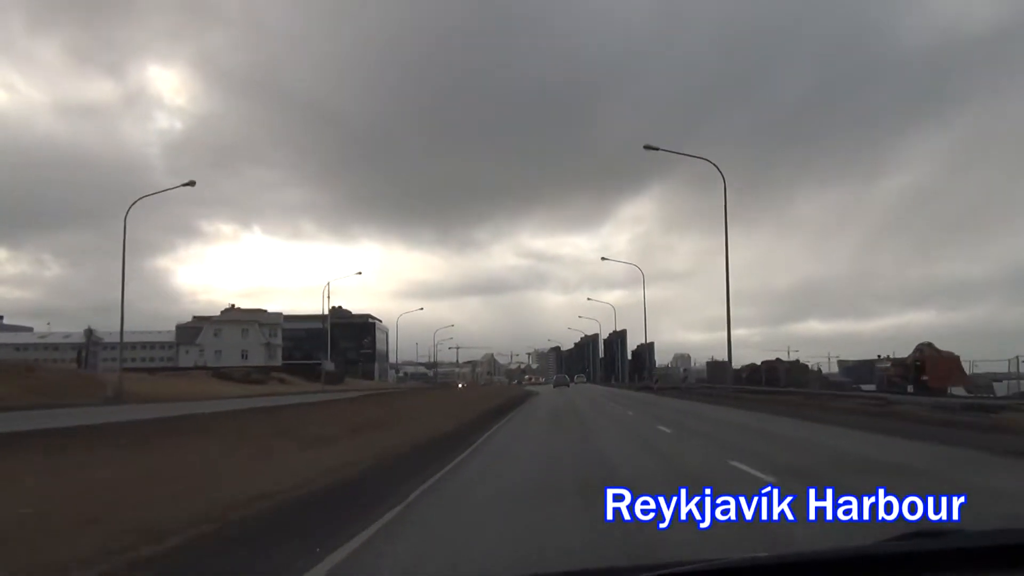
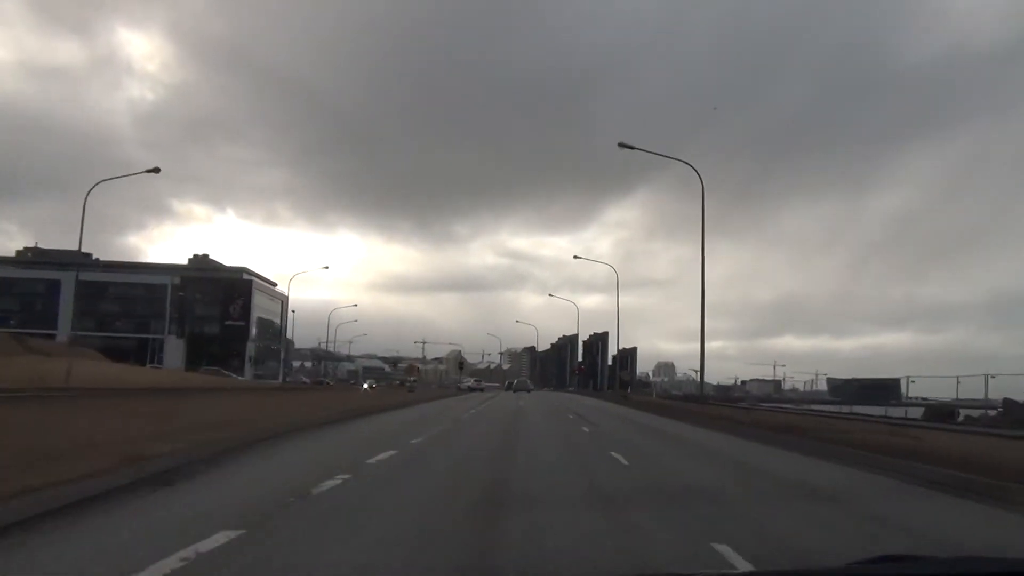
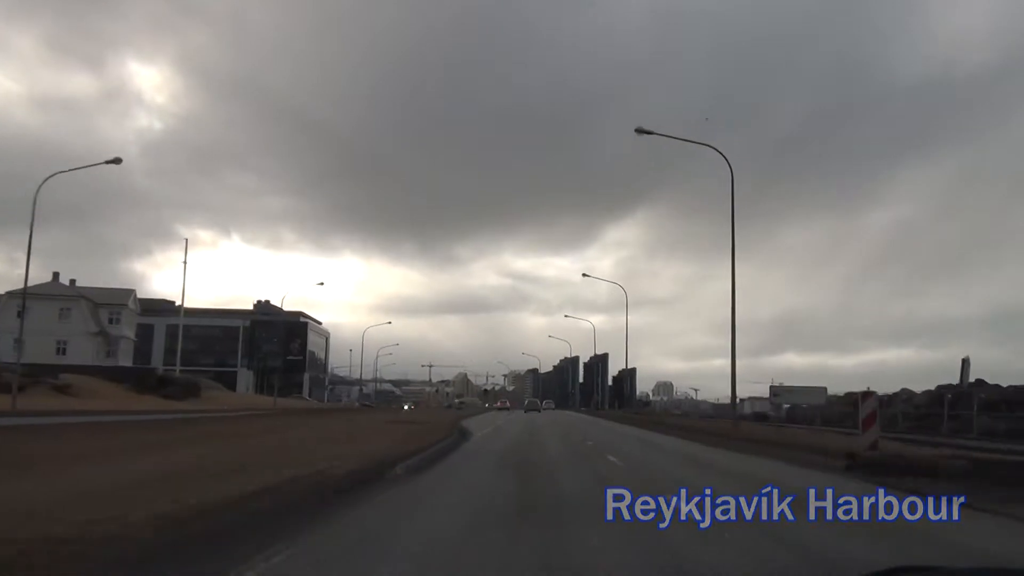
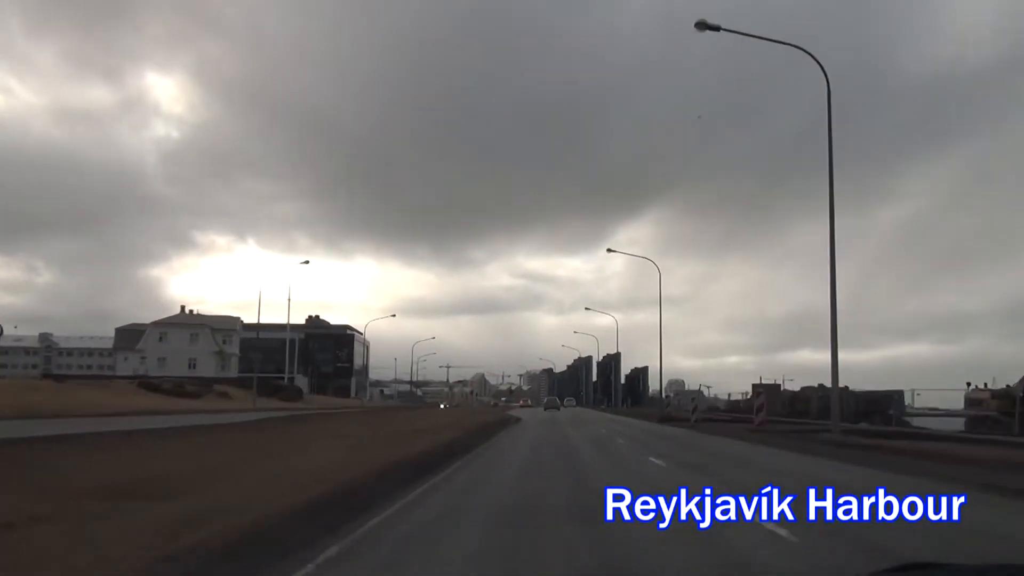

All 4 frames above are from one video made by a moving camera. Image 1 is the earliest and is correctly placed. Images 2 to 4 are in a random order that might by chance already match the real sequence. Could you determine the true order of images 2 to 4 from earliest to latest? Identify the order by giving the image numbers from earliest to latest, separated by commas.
4, 3, 2
